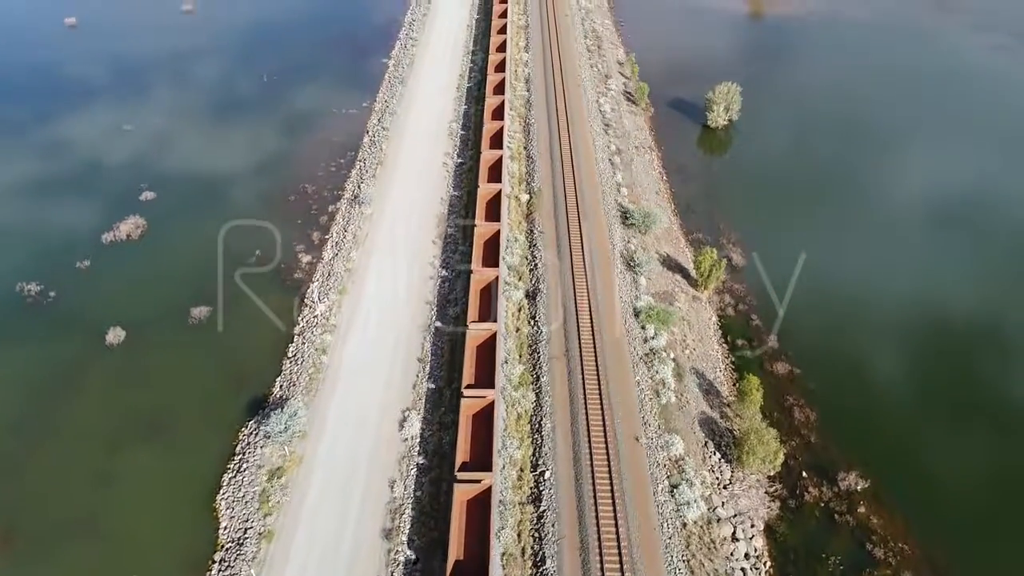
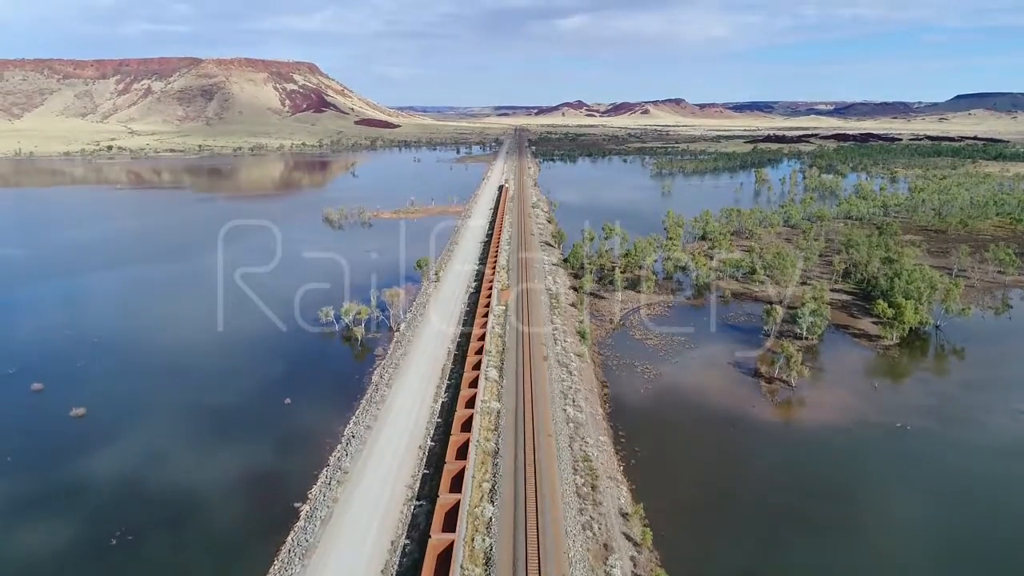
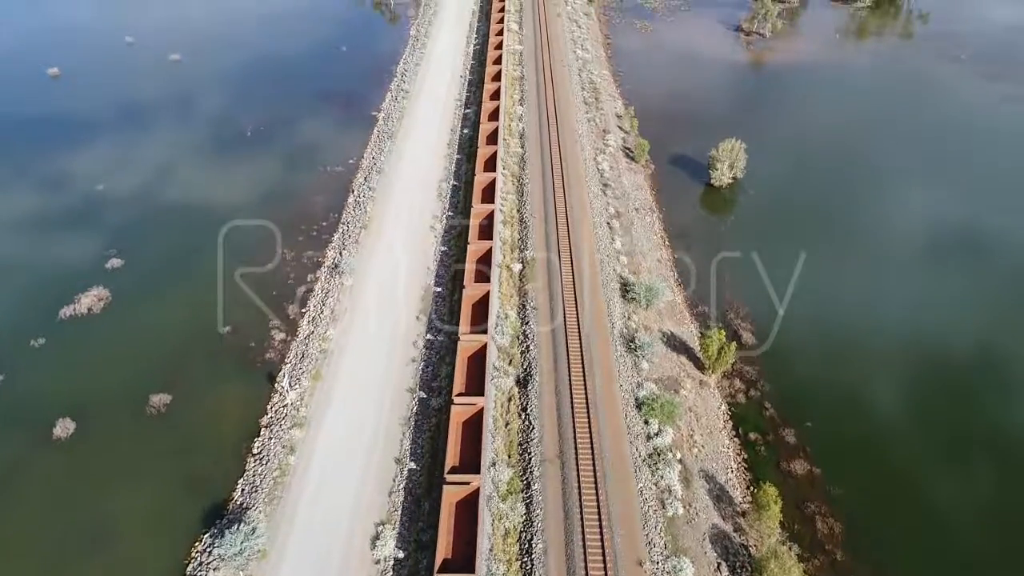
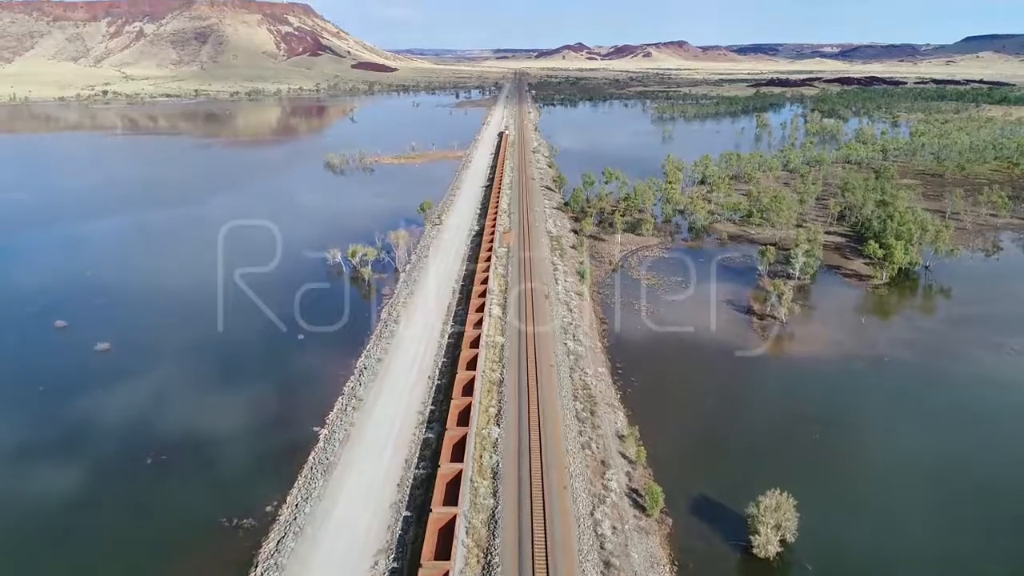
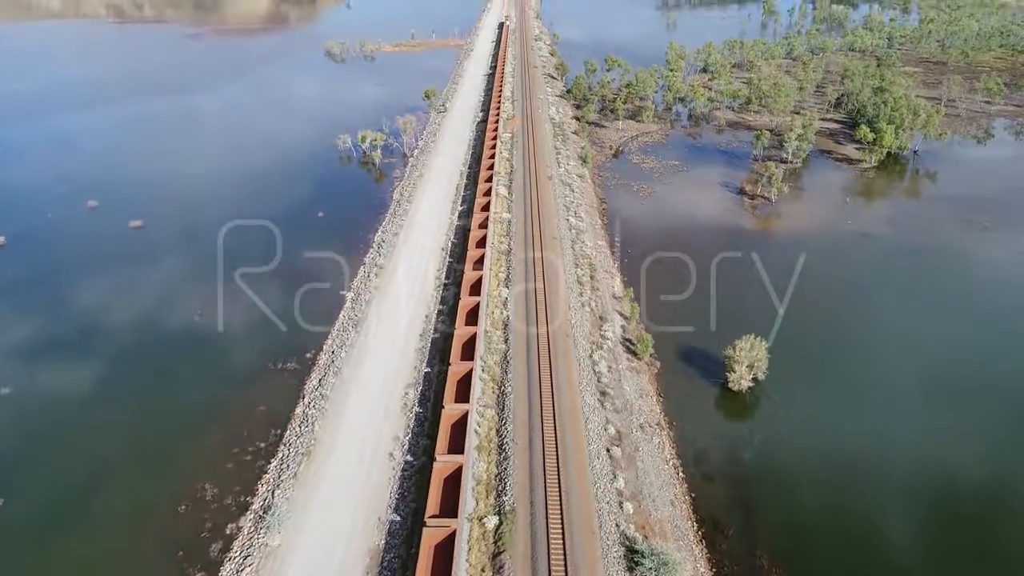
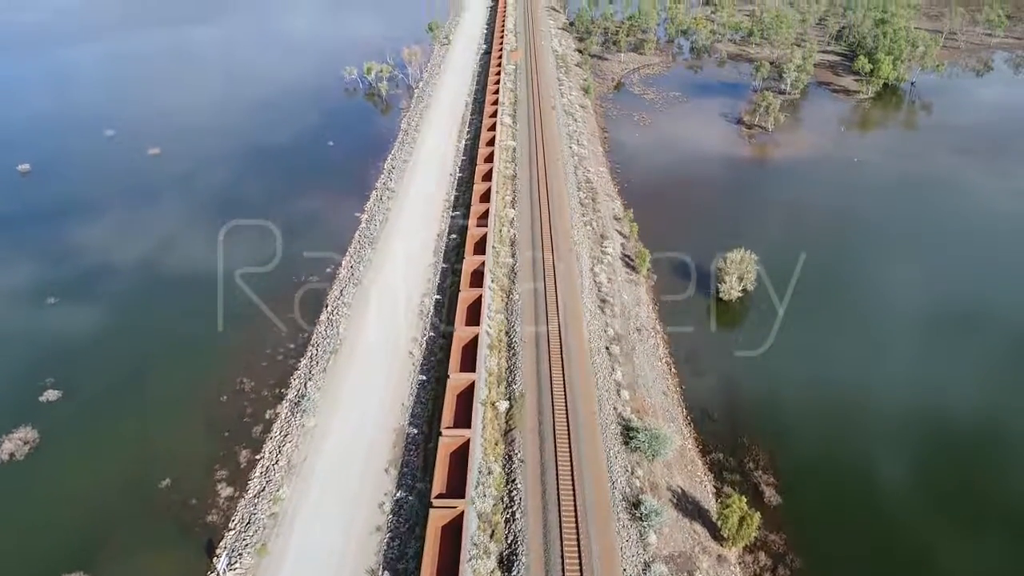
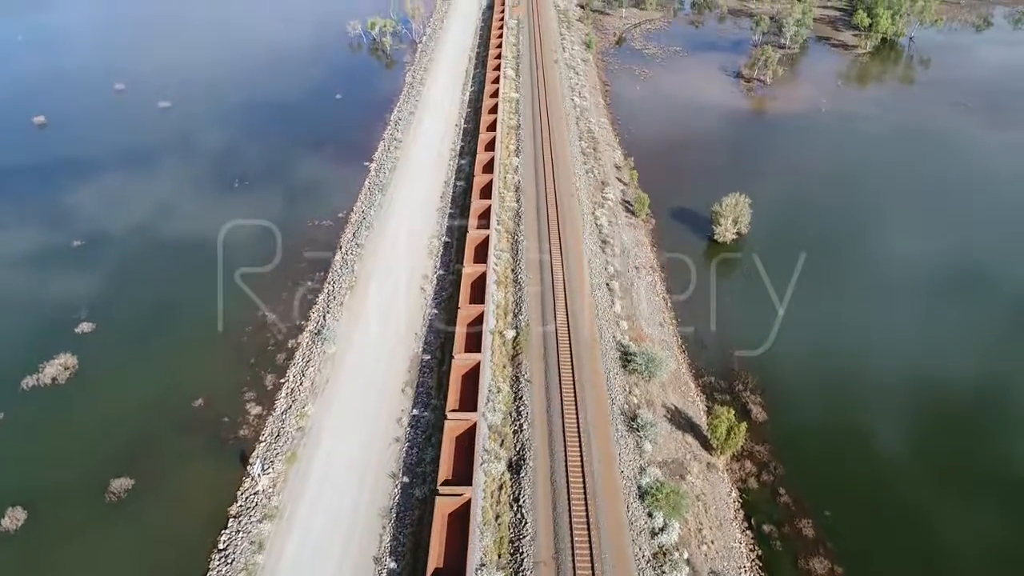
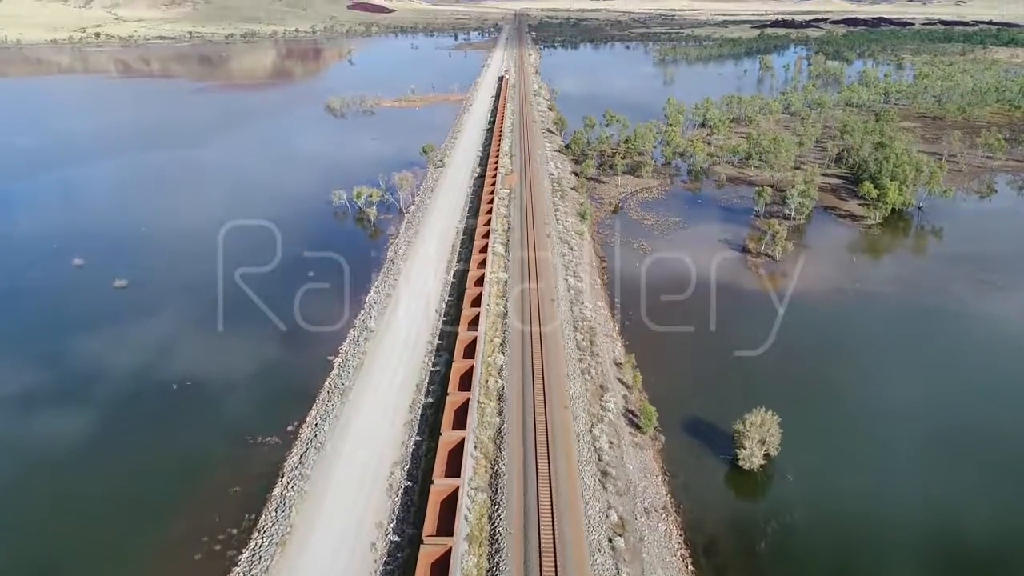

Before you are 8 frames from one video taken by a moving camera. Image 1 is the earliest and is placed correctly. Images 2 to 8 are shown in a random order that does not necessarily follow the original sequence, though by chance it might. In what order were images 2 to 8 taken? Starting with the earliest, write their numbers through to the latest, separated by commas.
3, 7, 6, 5, 8, 4, 2
